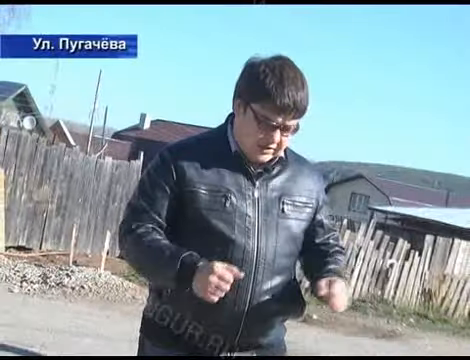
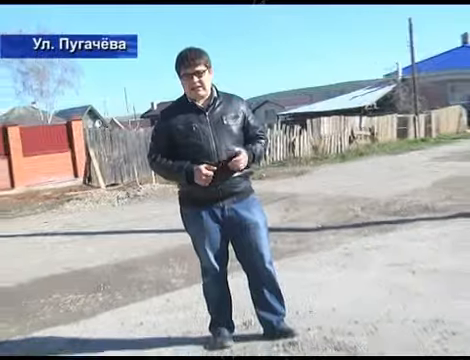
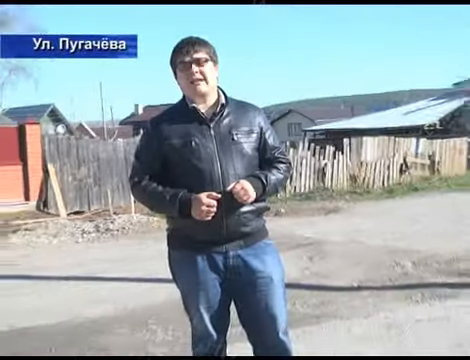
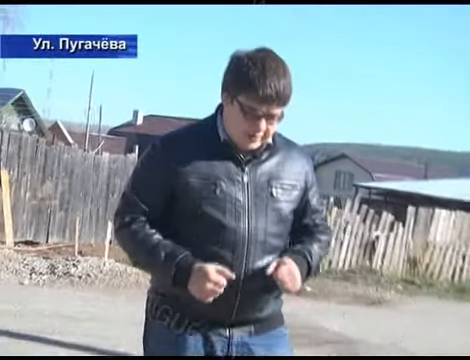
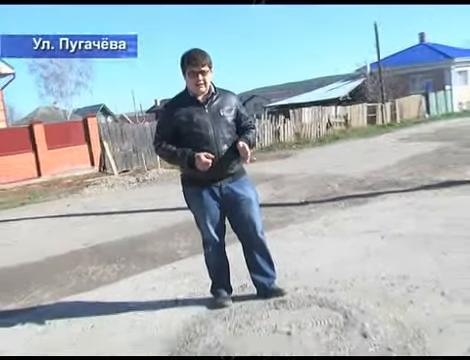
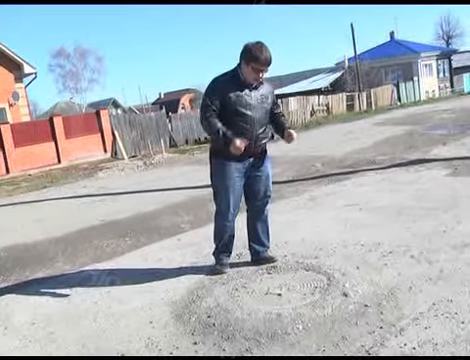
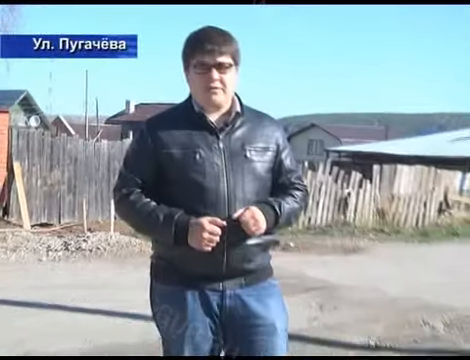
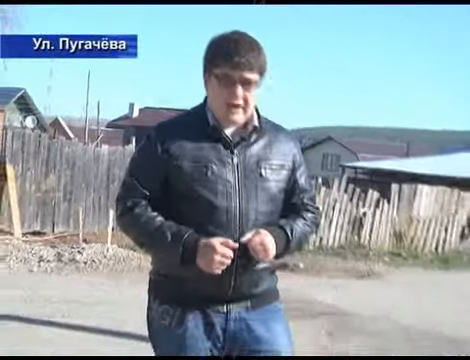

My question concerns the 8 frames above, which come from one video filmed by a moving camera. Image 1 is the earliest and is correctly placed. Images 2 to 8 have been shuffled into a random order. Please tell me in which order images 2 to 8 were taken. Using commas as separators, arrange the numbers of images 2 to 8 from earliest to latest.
4, 8, 7, 3, 2, 5, 6
